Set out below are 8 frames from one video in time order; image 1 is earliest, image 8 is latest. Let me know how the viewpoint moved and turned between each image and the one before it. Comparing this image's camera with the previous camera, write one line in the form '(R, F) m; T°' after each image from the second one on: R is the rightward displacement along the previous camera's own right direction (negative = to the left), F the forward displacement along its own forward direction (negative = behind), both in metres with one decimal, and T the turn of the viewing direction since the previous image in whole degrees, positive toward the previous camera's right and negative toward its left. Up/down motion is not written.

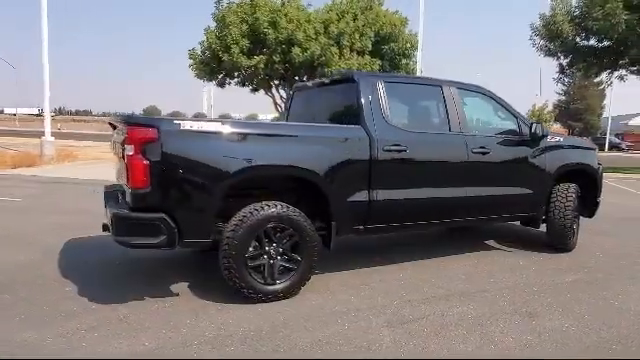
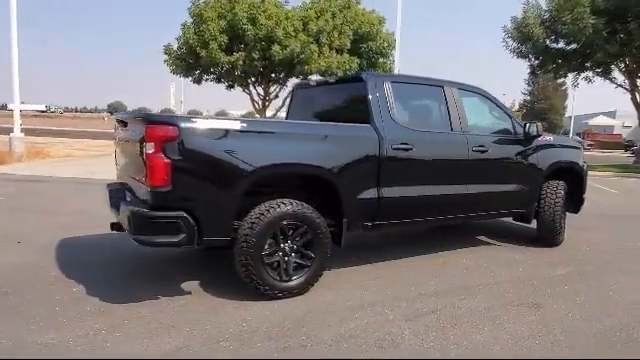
(-0.4, -0.1) m; +4°
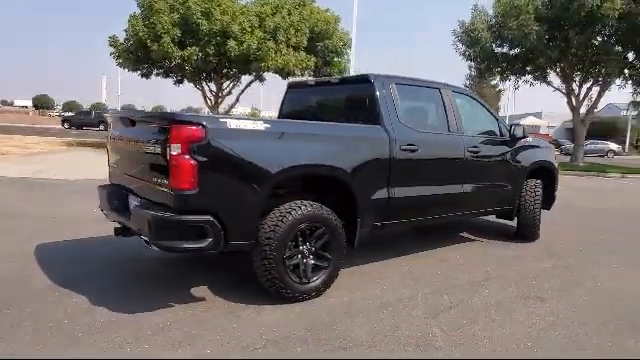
(-0.7, +0.1) m; +7°
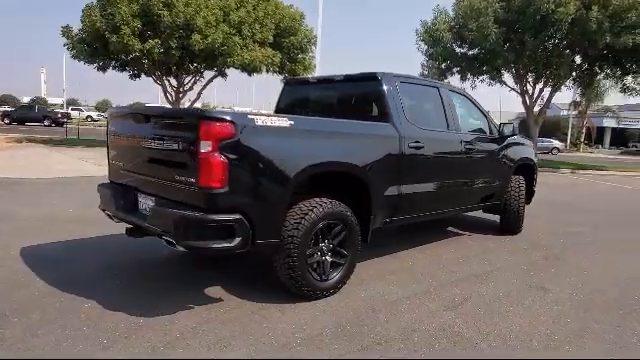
(-0.6, 0.0) m; +6°
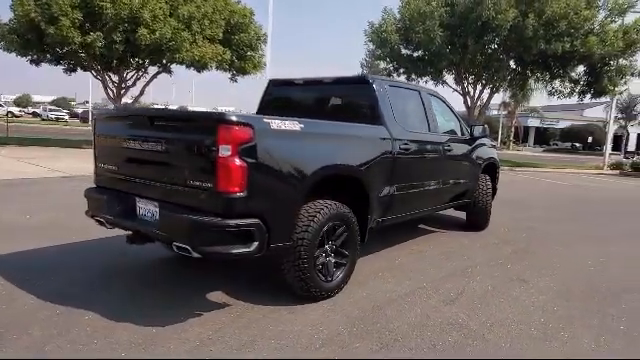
(-0.6, 0.0) m; +8°
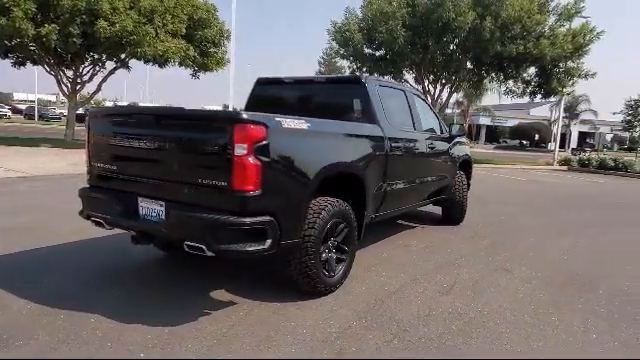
(-0.4, -0.1) m; +5°
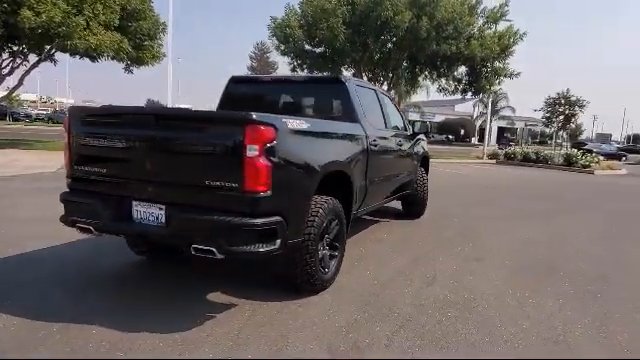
(-0.6, 0.0) m; +8°
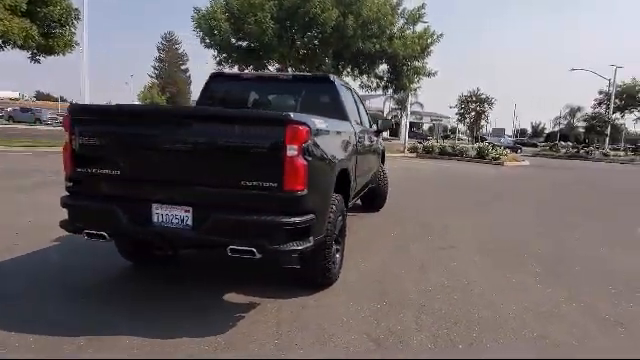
(-1.0, 0.0) m; +11°
